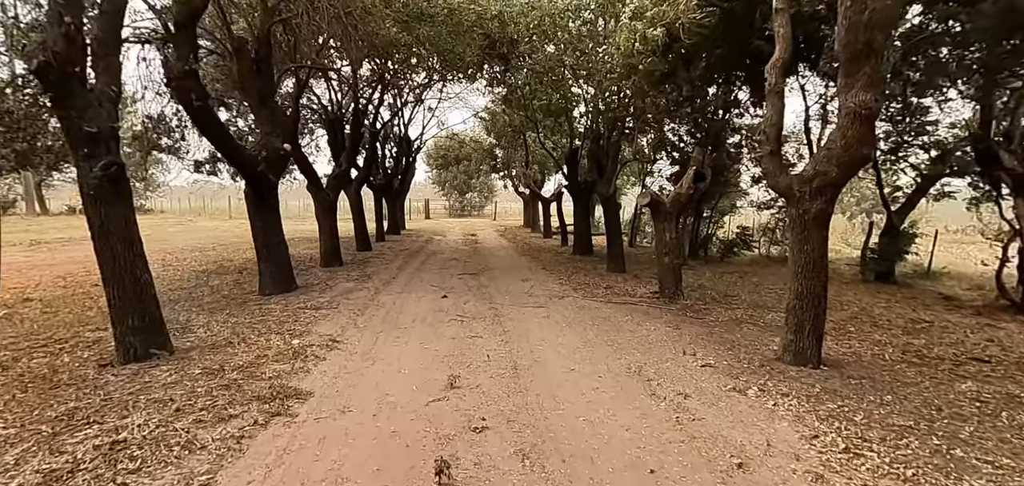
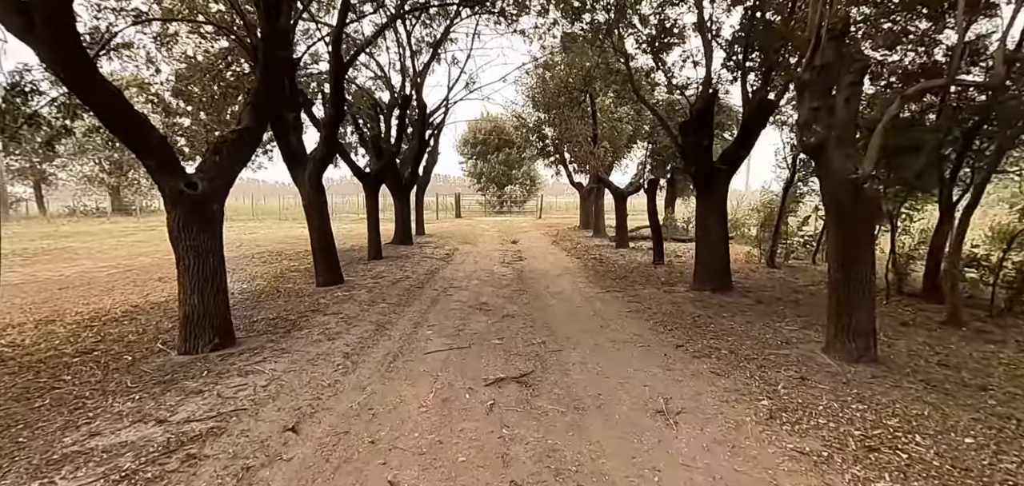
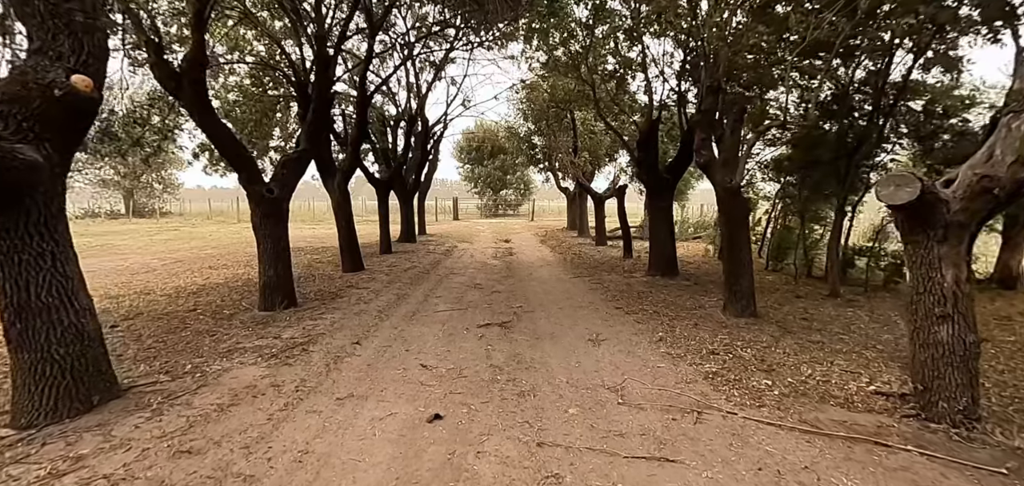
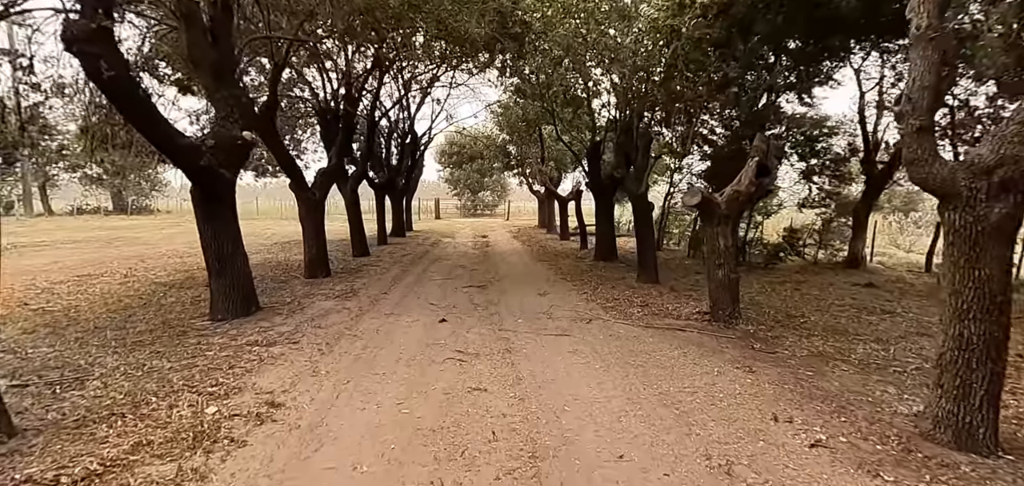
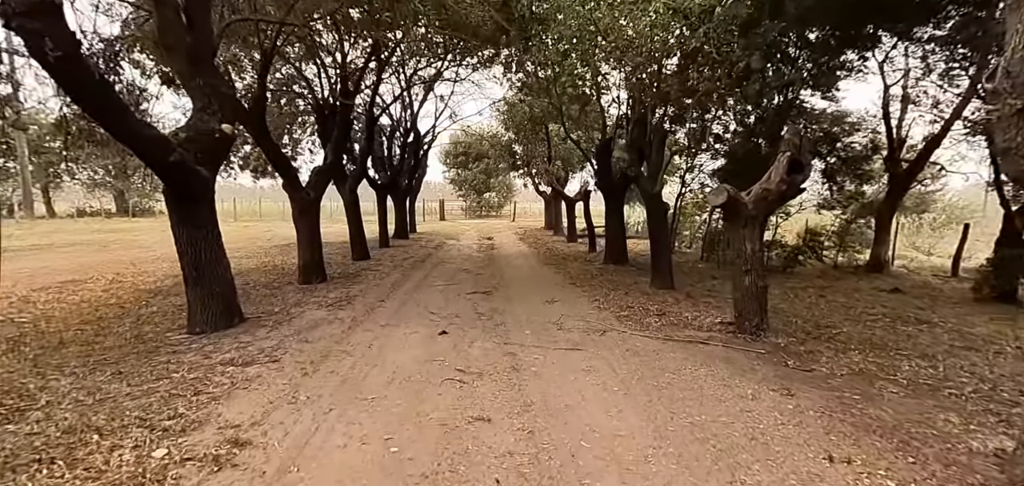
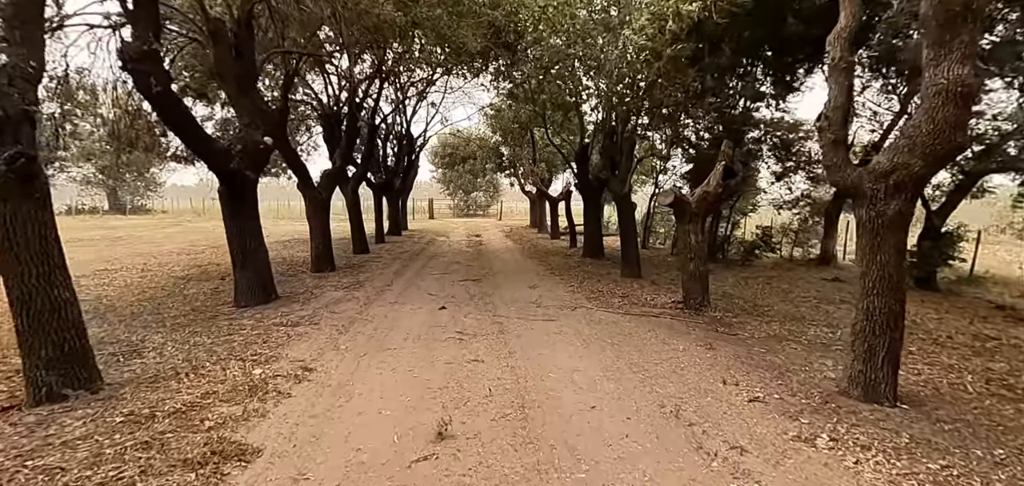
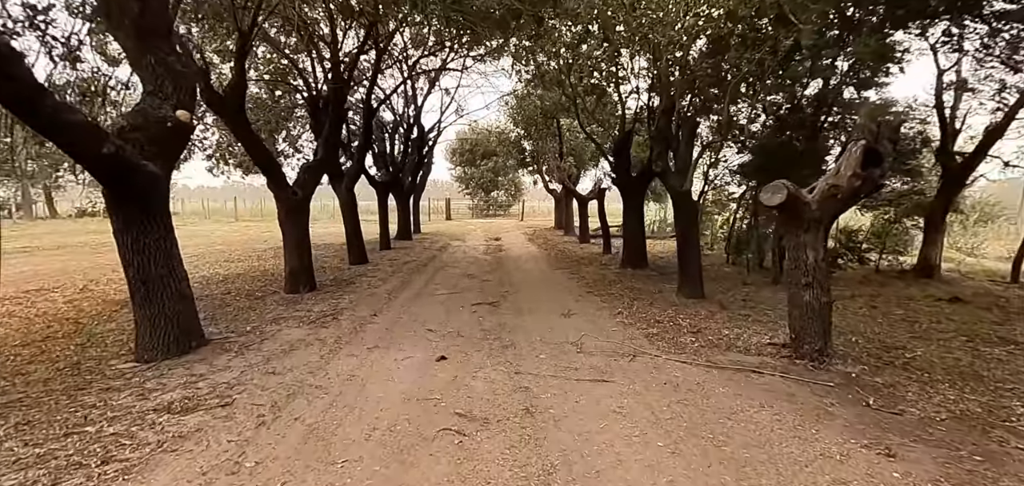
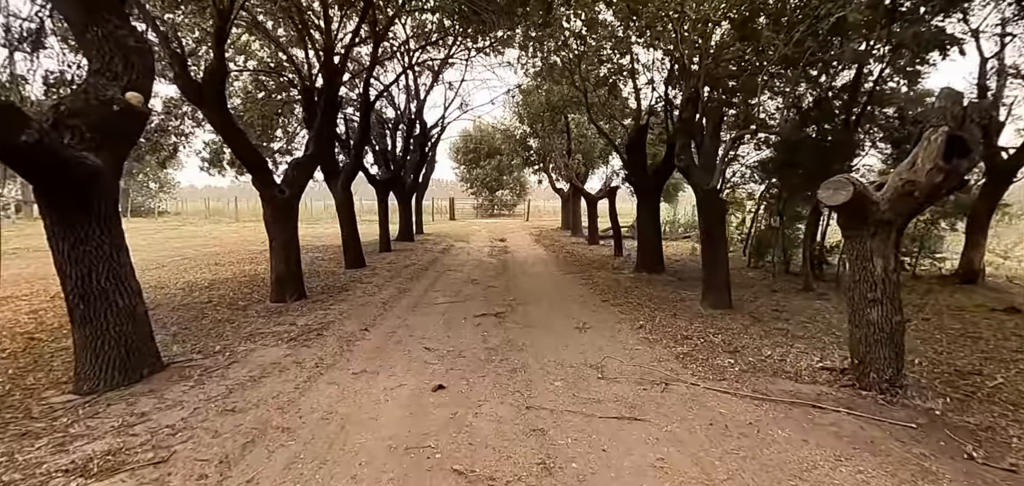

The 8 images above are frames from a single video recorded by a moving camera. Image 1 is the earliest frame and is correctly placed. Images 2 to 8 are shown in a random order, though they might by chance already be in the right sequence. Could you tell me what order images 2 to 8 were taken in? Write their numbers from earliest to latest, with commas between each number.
6, 4, 5, 7, 8, 3, 2
